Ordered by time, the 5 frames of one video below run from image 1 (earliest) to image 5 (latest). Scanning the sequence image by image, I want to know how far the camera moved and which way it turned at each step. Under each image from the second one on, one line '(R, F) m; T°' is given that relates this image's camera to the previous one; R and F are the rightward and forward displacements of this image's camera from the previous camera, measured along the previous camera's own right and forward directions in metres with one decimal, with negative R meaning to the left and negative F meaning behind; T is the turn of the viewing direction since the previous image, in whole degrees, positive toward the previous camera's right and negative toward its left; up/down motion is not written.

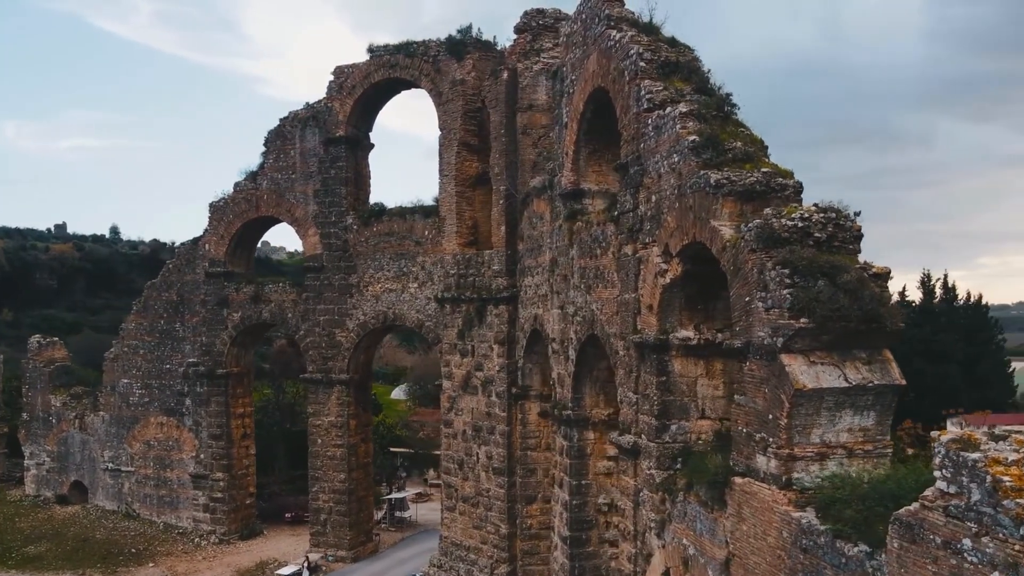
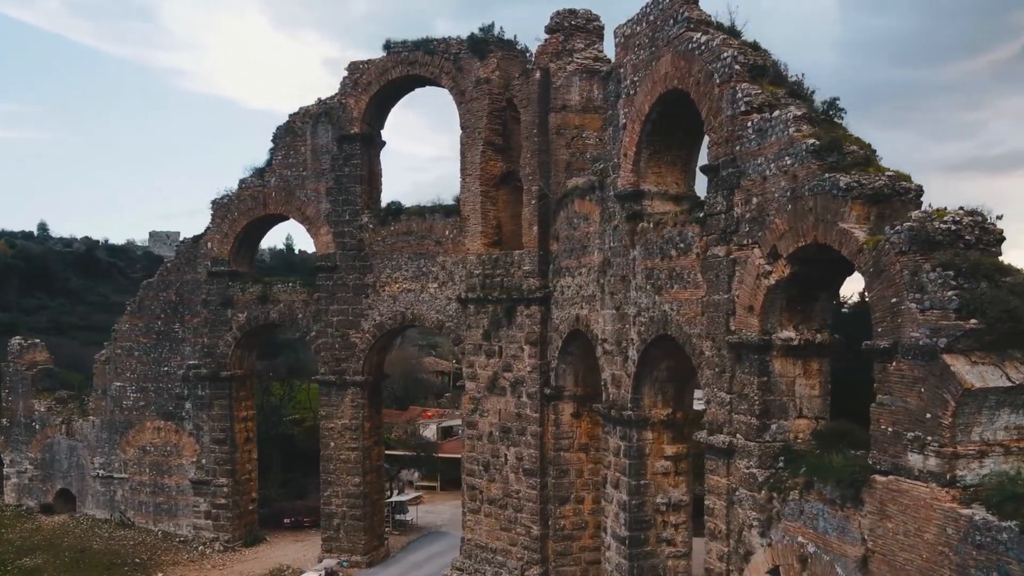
(-1.6, +0.1) m; +5°
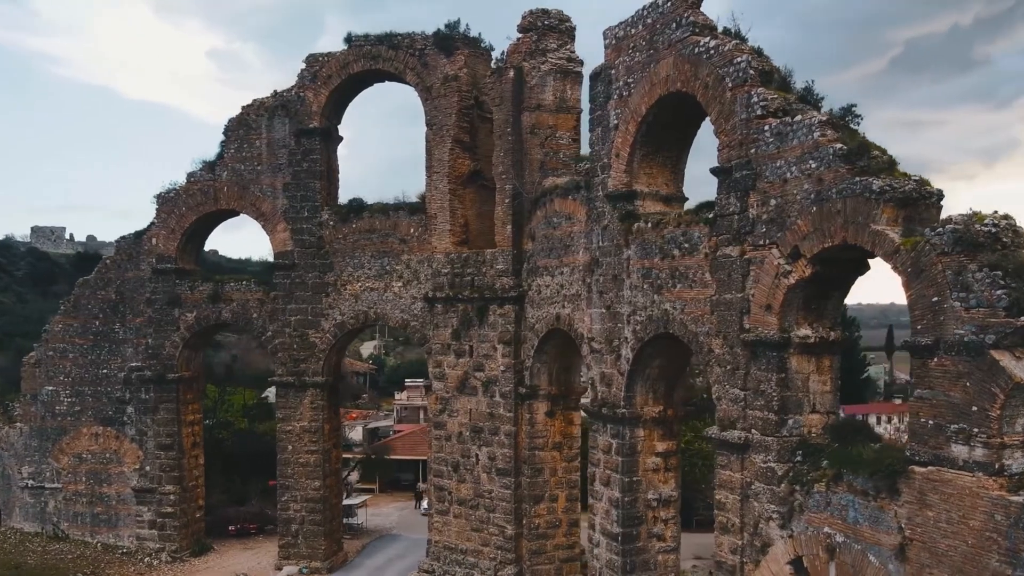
(-1.2, +0.1) m; +7°
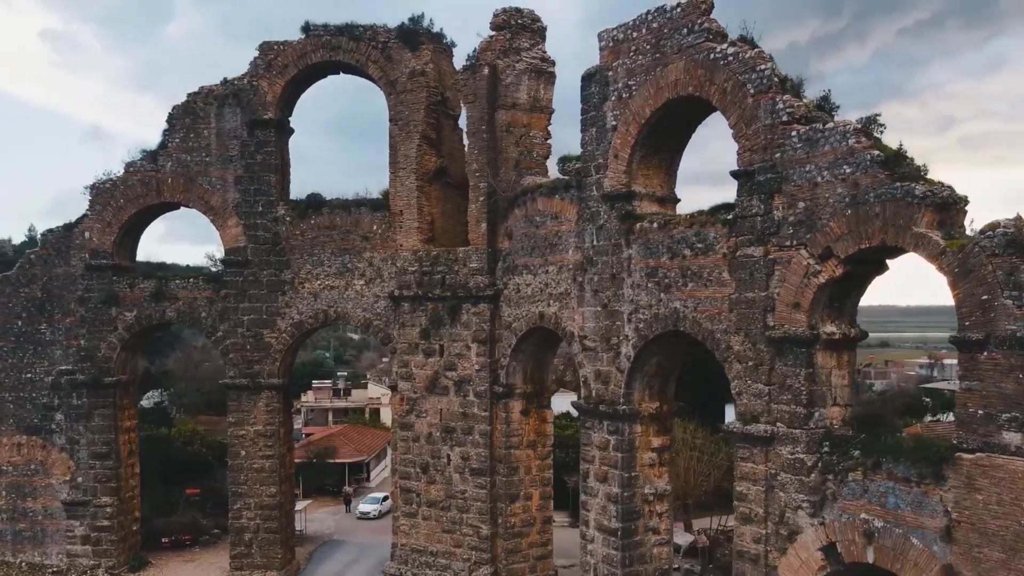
(-1.7, +0.2) m; +9°
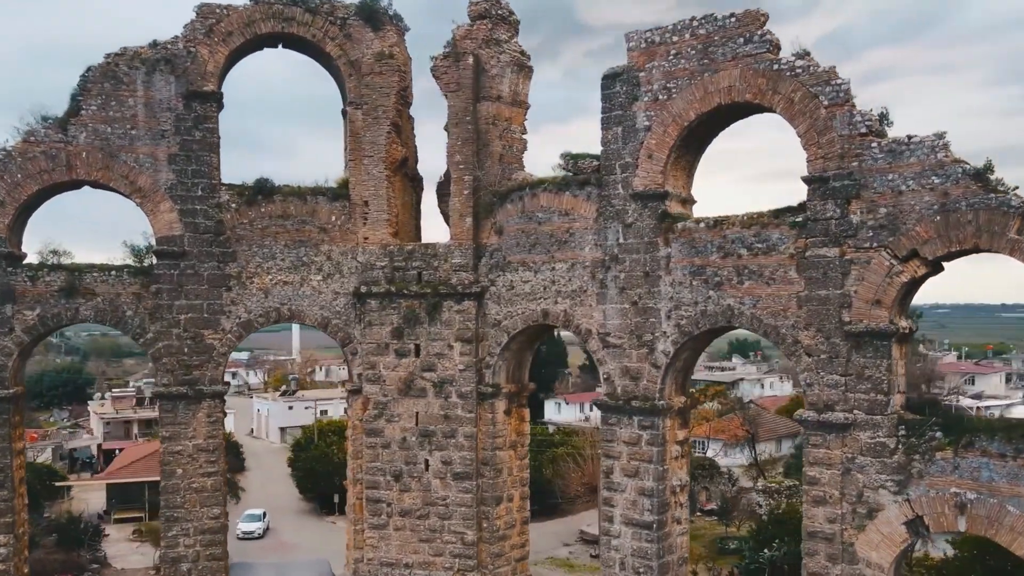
(-4.0, +1.0) m; +19°
